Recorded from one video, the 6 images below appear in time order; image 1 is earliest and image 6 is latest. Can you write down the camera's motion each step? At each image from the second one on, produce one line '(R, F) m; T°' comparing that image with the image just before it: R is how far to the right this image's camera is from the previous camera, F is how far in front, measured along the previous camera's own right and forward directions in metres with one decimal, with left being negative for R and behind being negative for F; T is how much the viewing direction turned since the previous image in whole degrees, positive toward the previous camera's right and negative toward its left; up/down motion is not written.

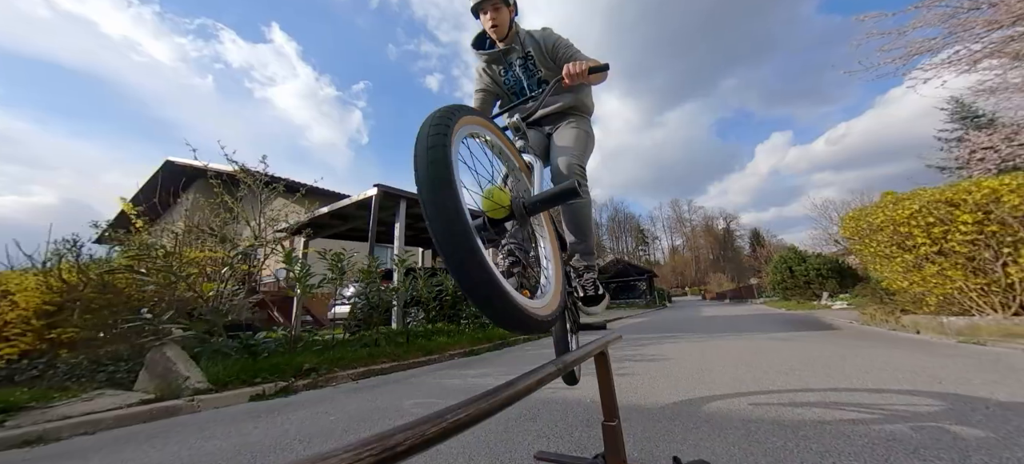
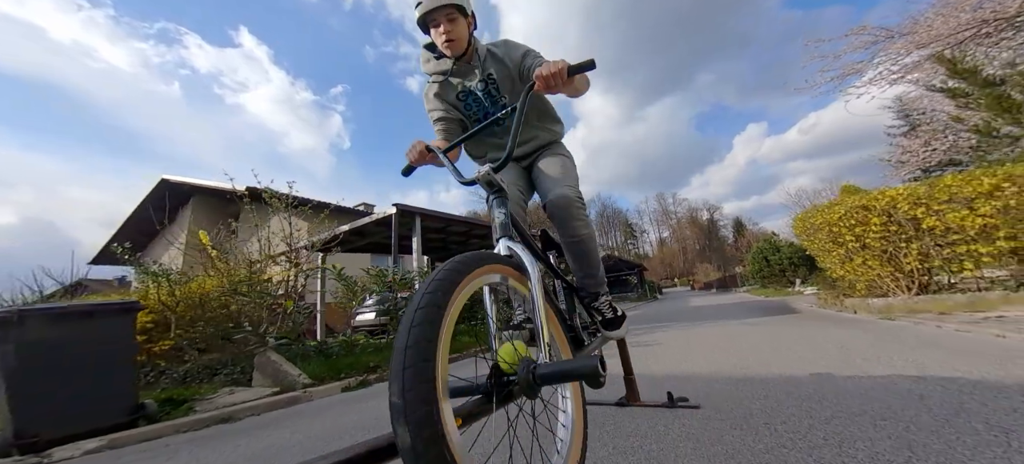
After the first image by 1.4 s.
(-0.4, -1.0) m; +2°
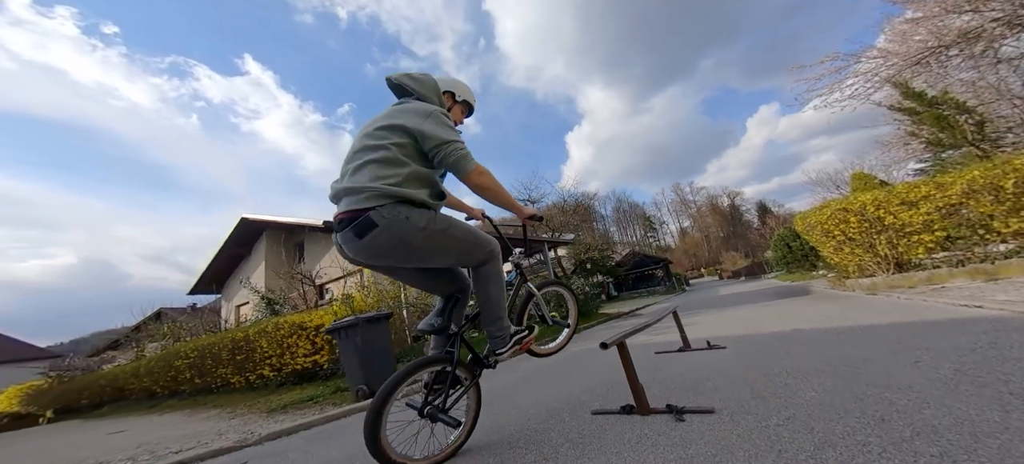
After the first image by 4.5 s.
(-1.0, -2.1) m; -3°
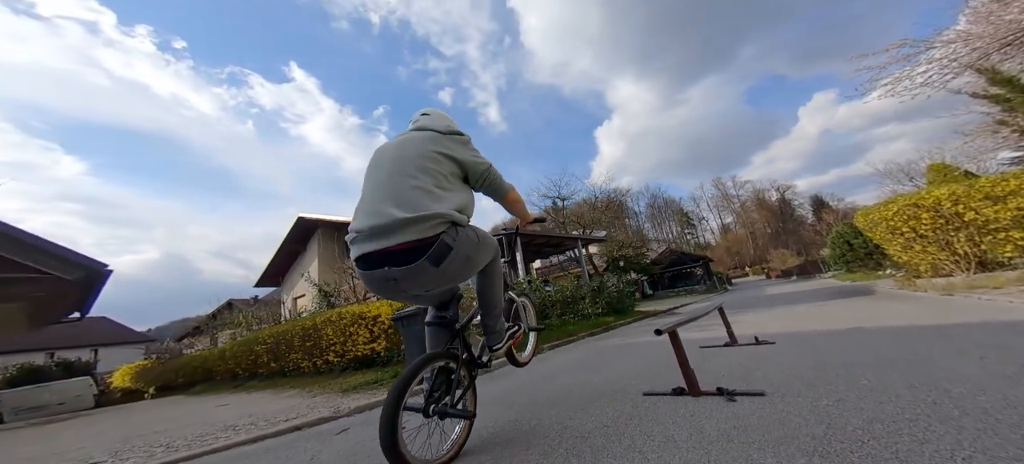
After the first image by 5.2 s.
(-0.2, -0.3) m; -6°
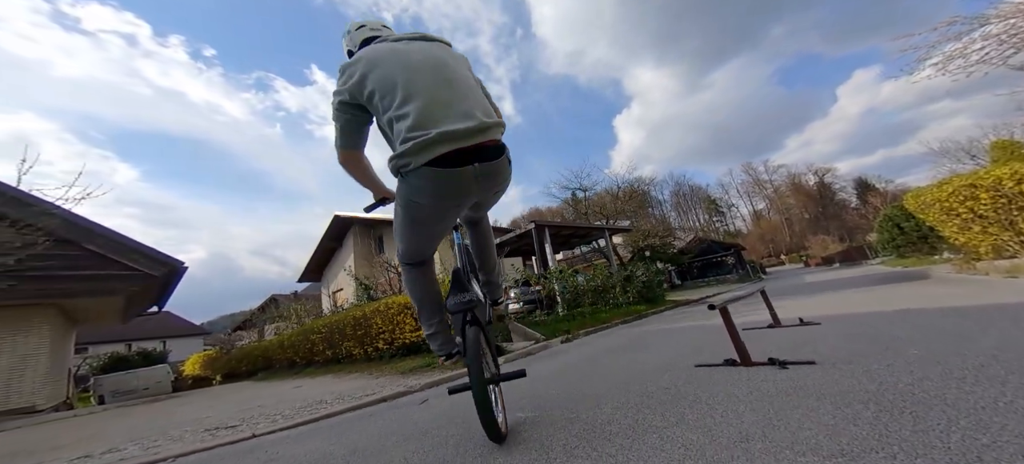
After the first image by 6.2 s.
(-0.3, -0.3) m; -4°
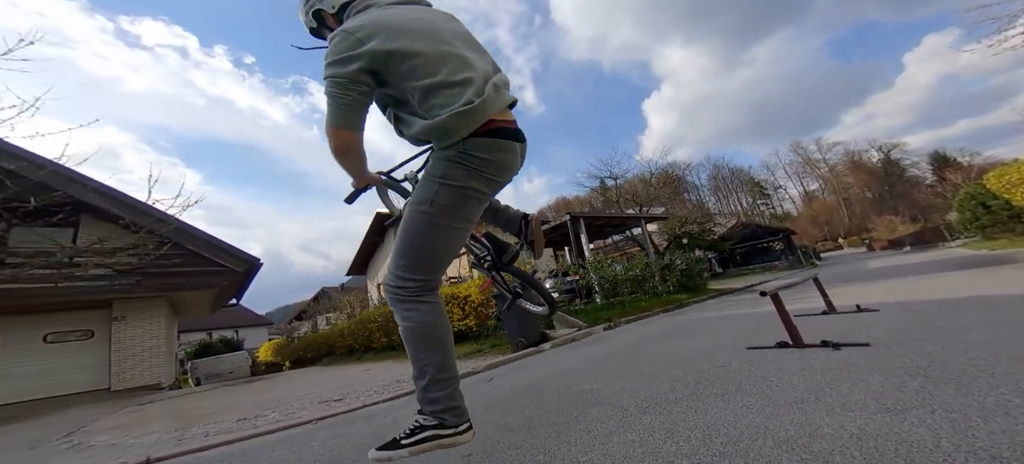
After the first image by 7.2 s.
(-0.2, -0.3) m; -5°
